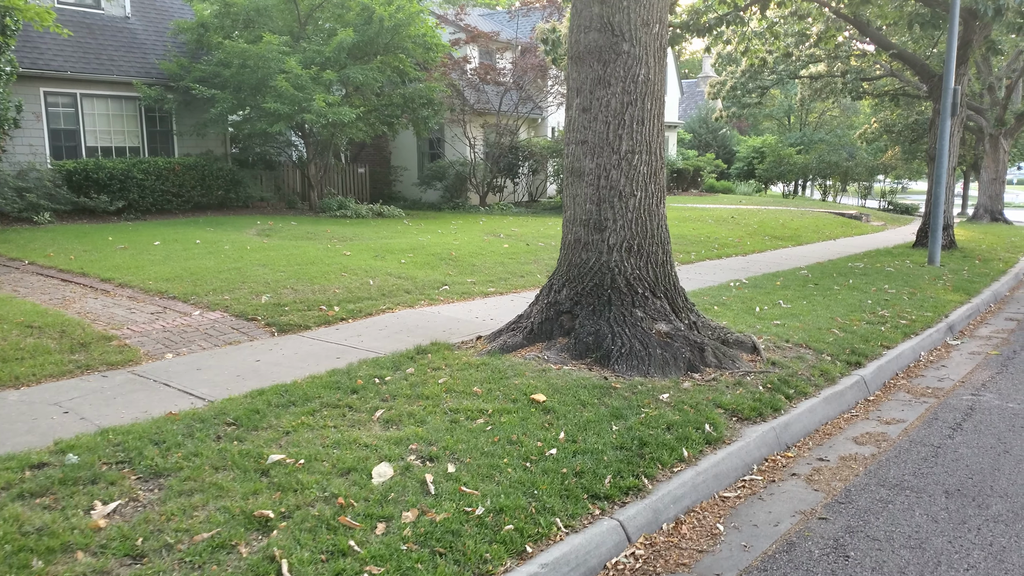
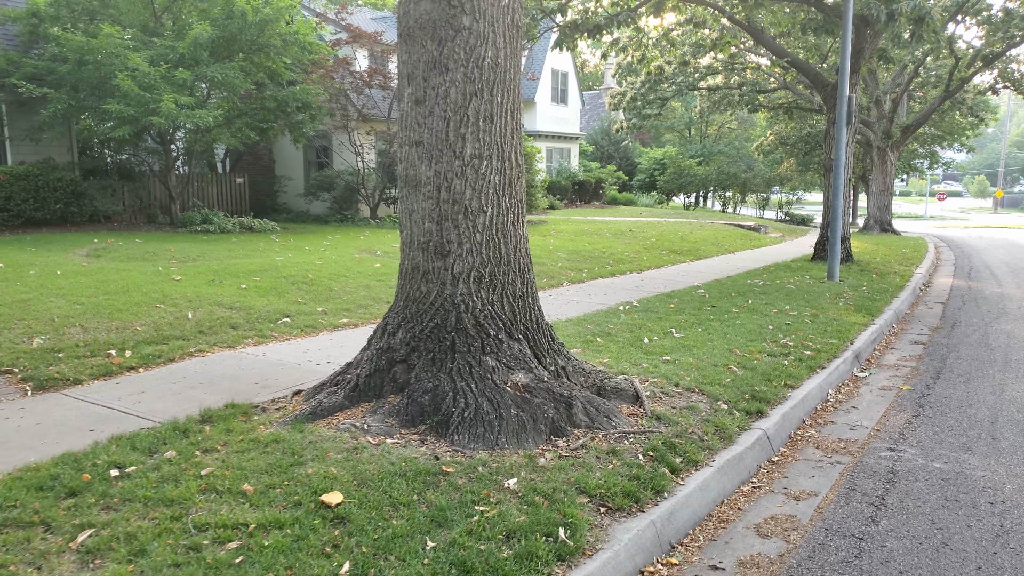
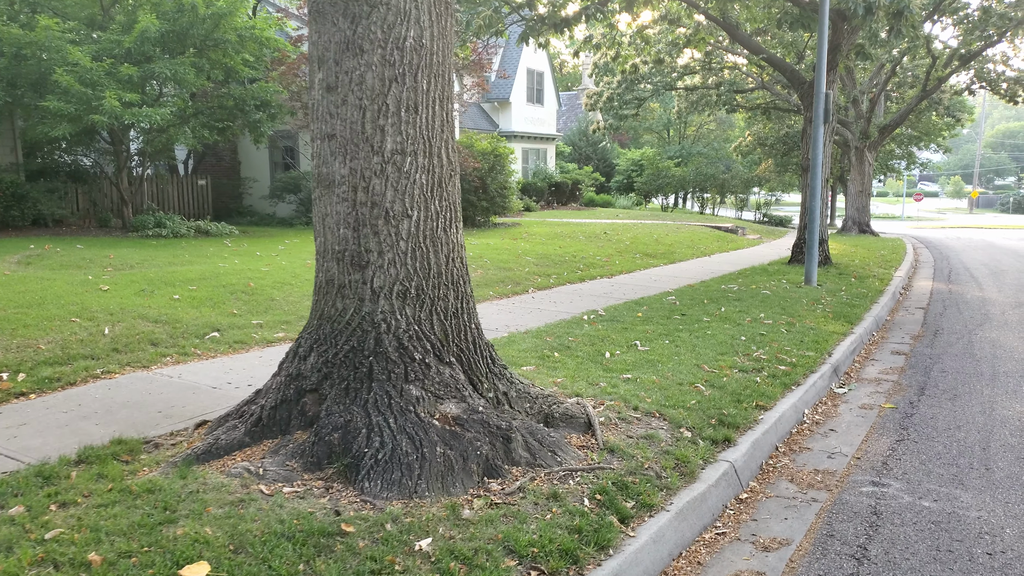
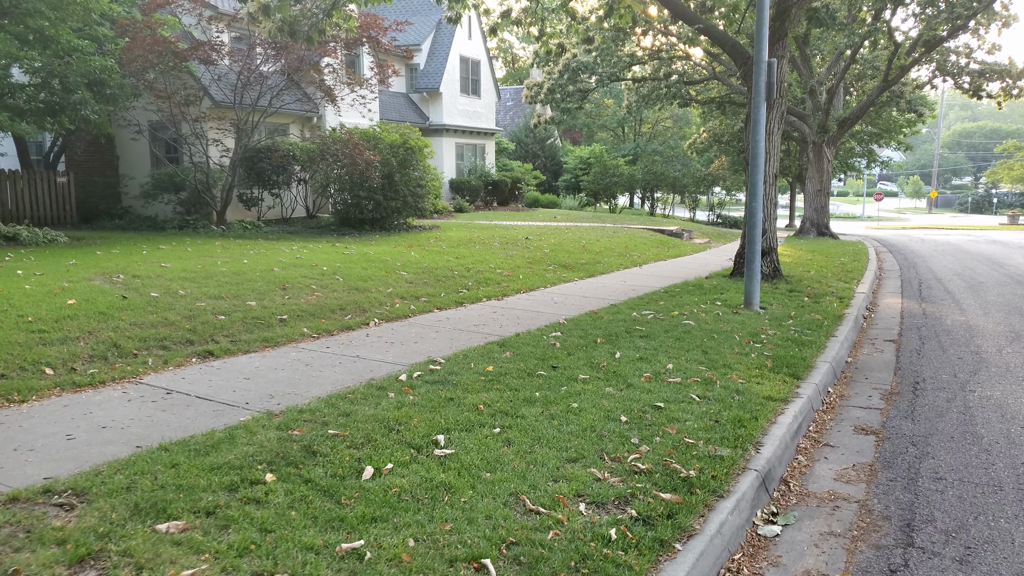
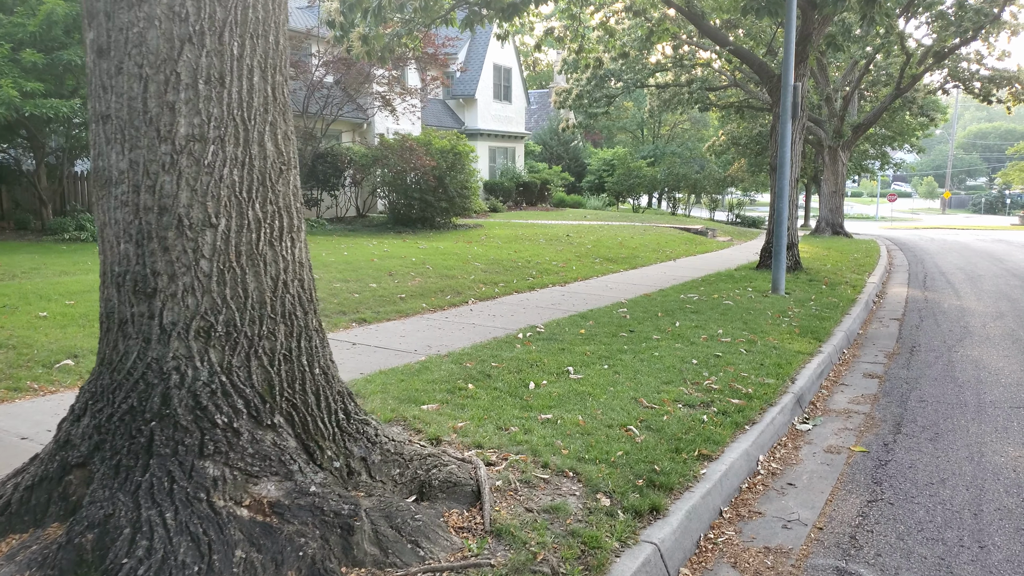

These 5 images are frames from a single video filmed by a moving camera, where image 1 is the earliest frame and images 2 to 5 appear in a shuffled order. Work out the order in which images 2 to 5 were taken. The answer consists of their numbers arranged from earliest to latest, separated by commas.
2, 3, 5, 4
